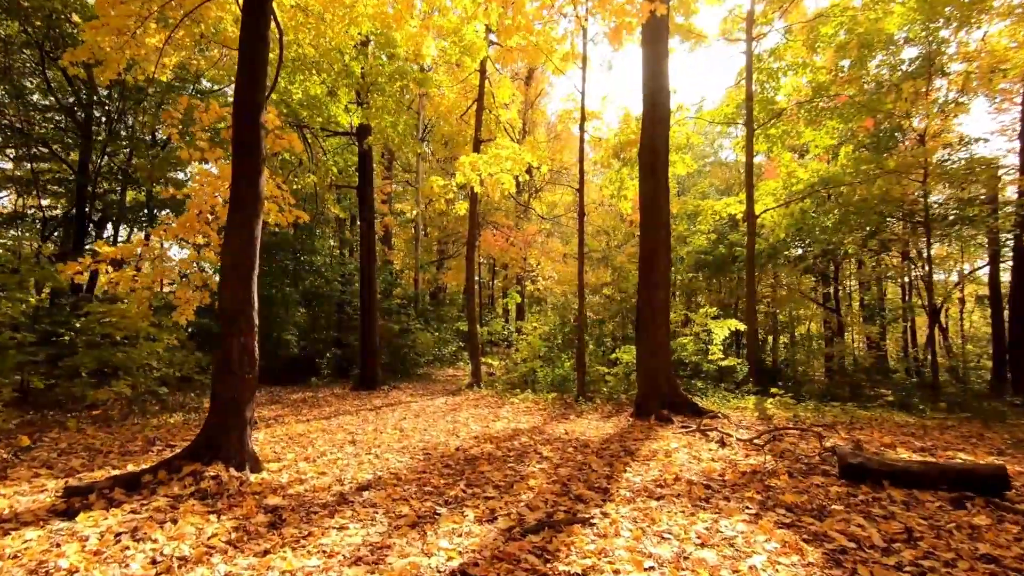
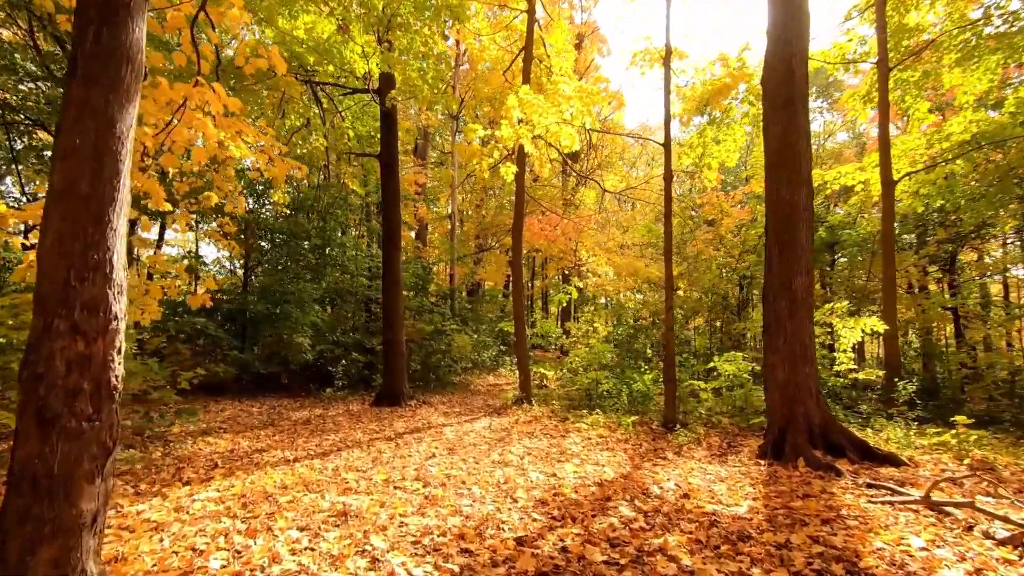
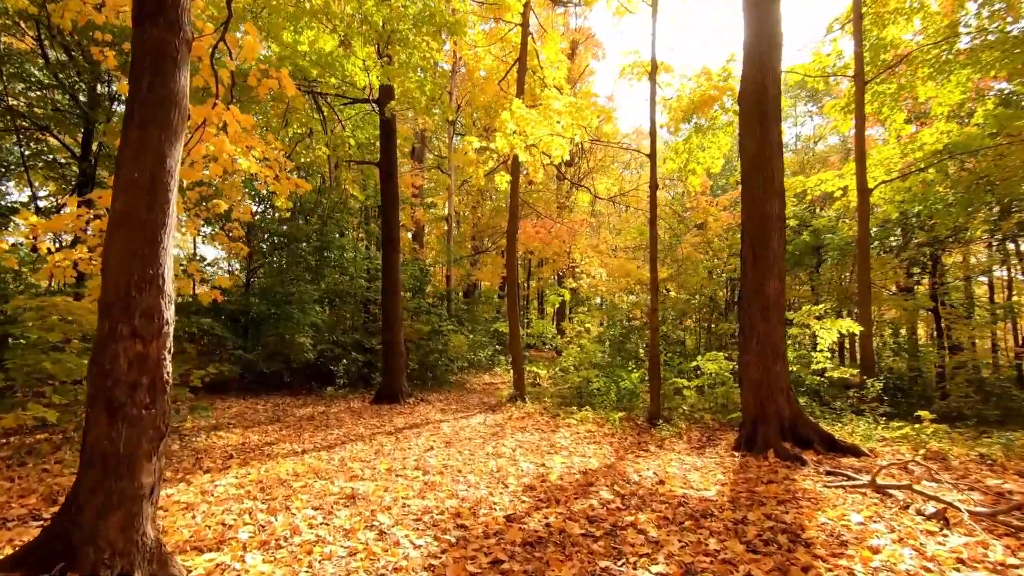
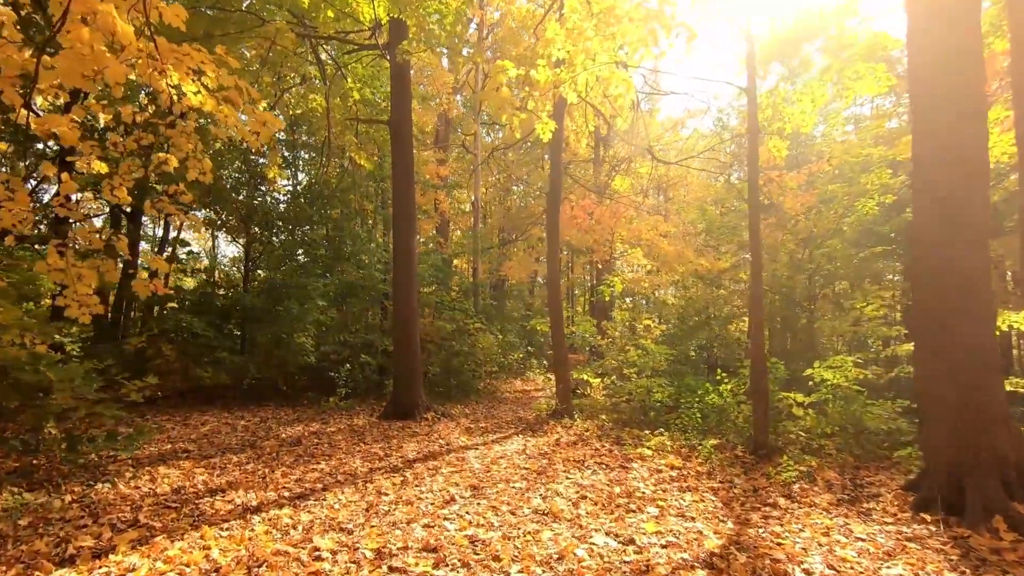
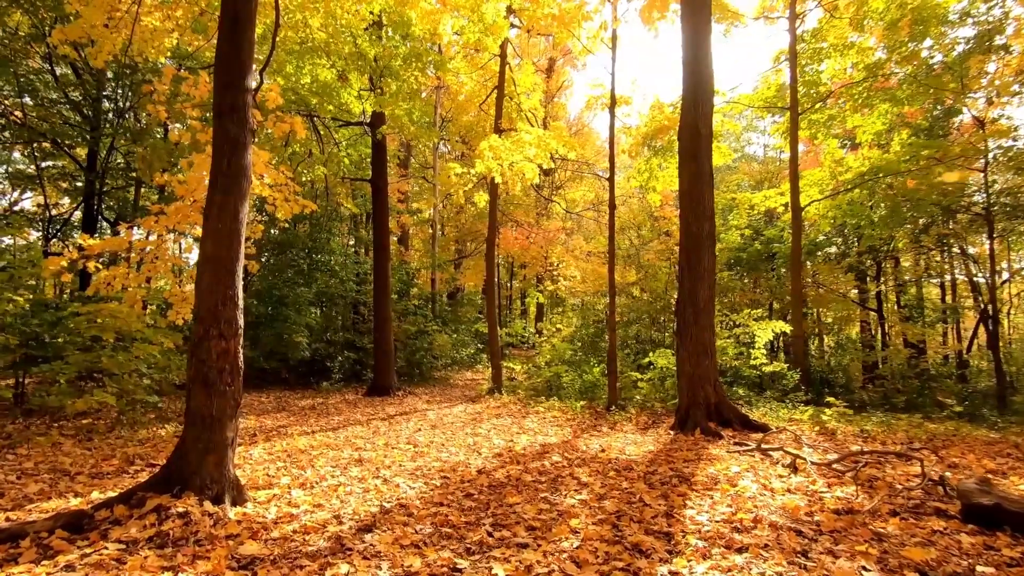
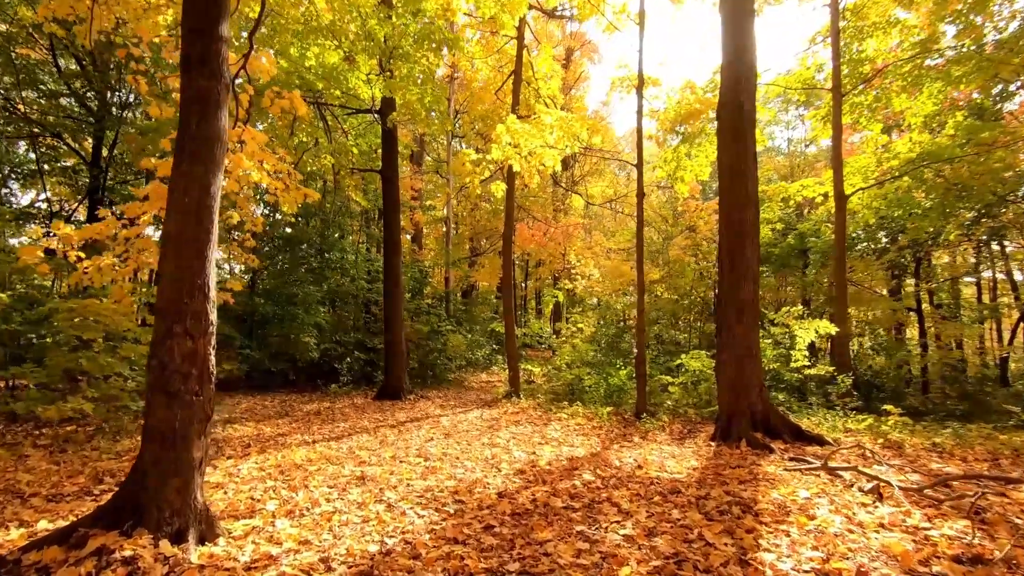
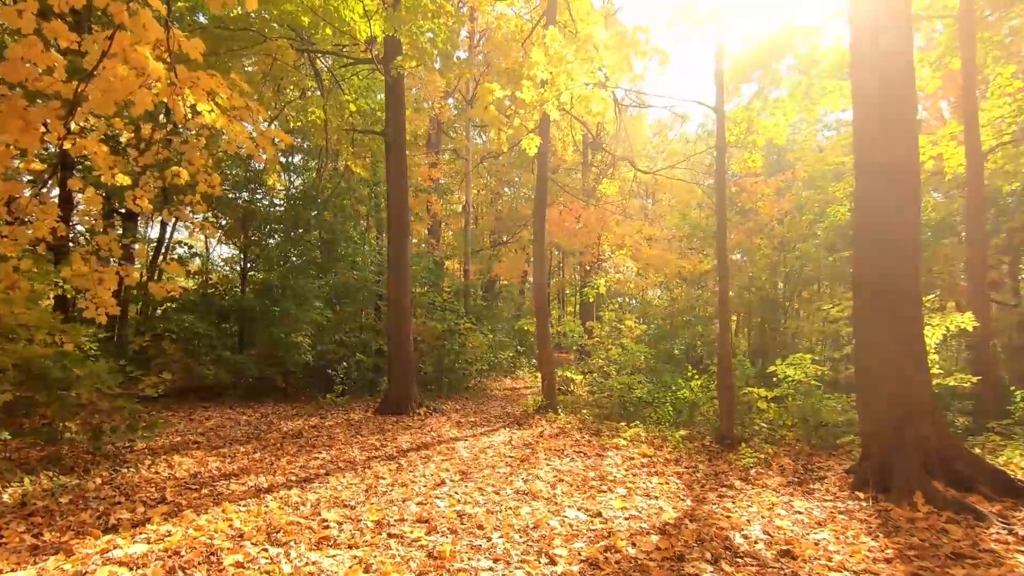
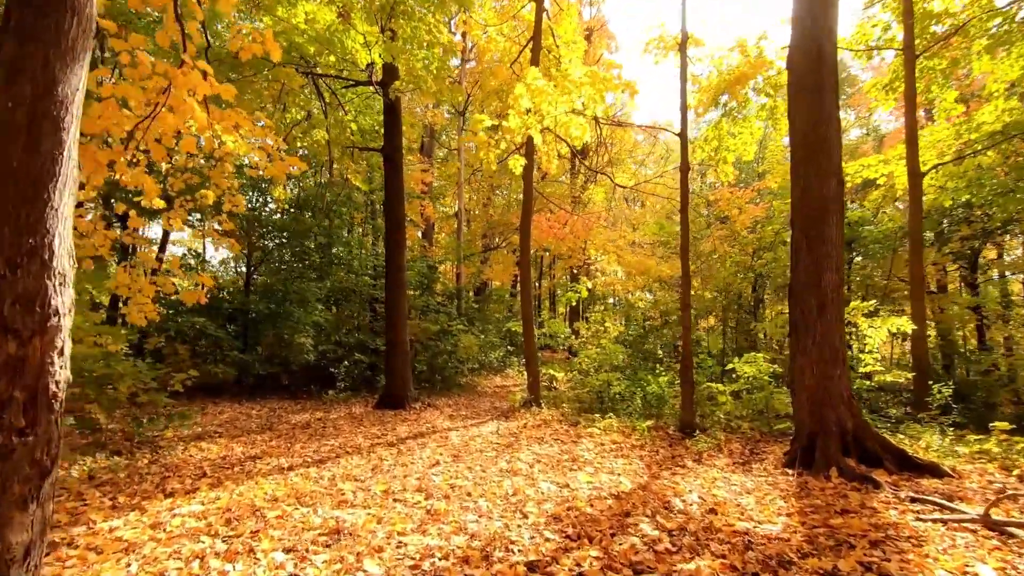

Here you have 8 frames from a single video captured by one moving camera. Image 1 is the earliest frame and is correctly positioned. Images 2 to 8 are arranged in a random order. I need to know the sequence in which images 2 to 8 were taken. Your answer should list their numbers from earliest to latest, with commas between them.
5, 6, 3, 2, 8, 7, 4
